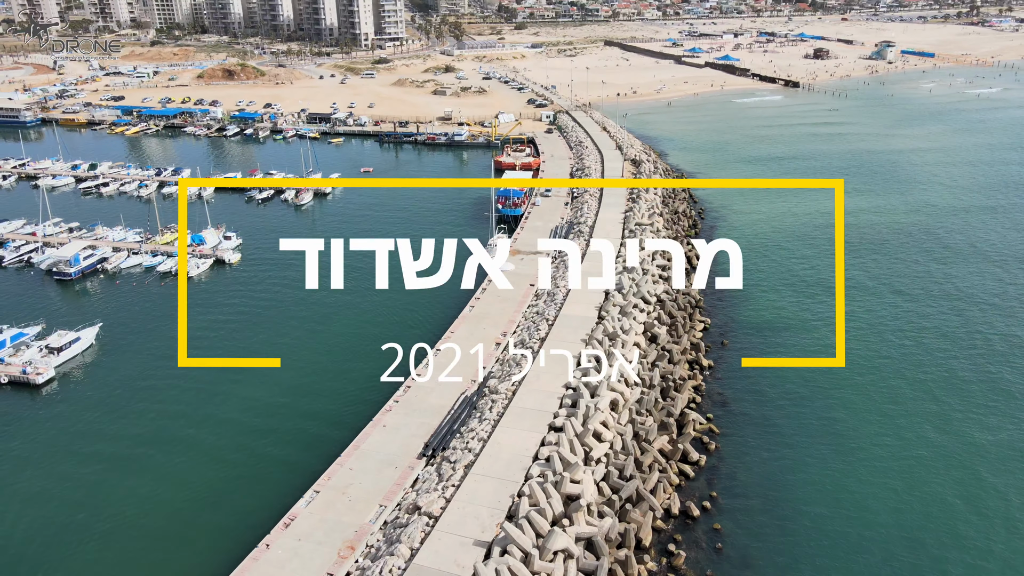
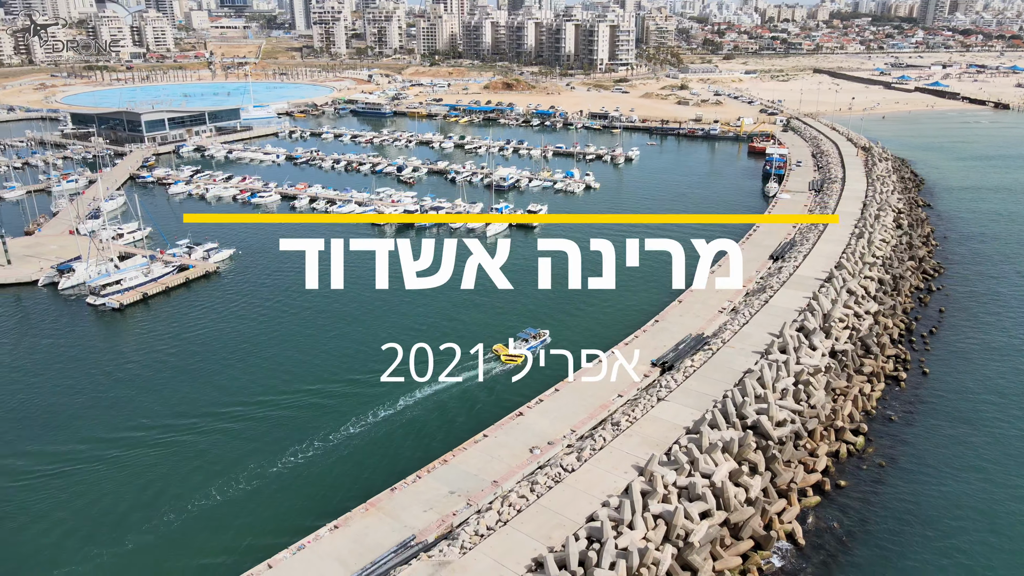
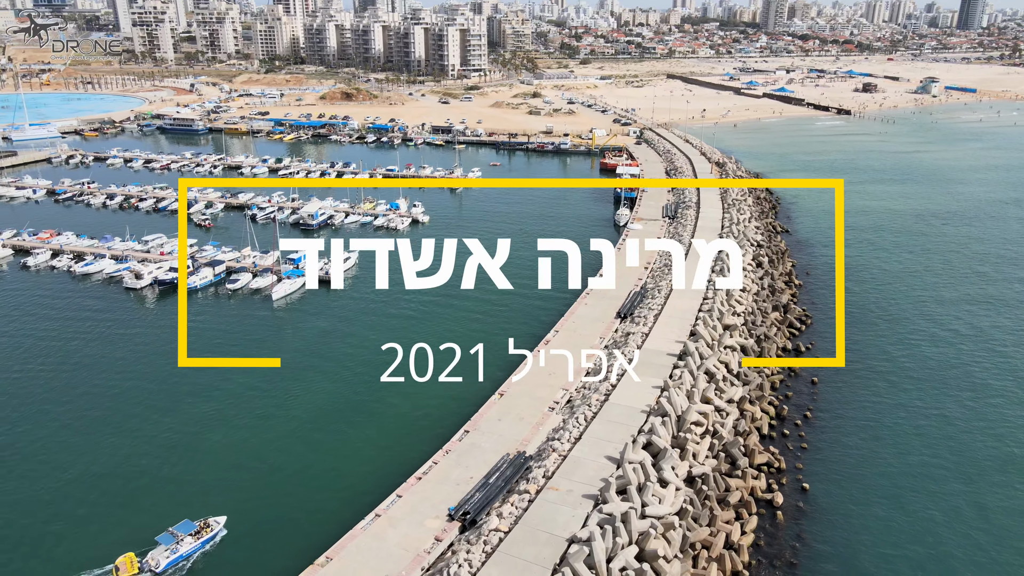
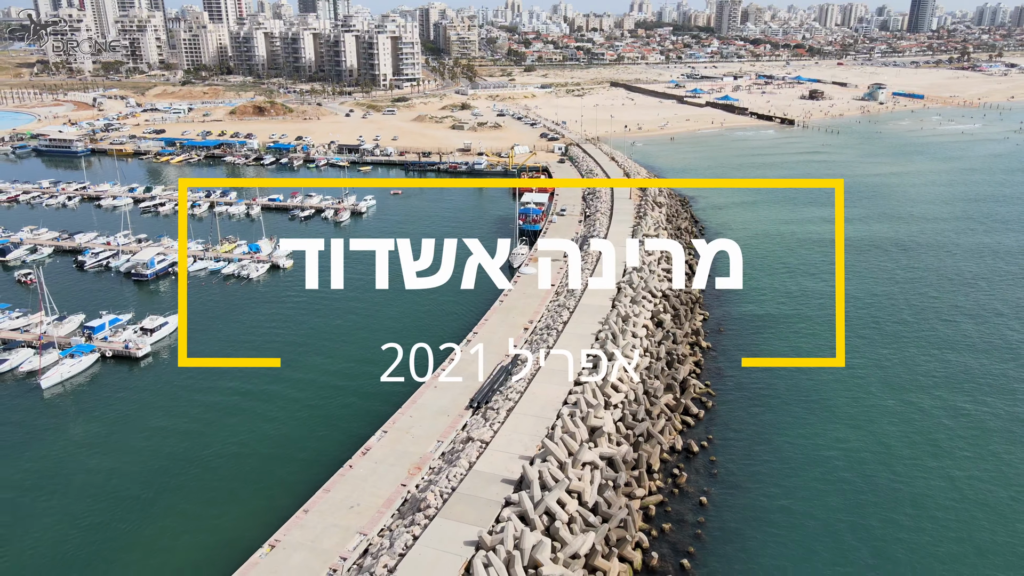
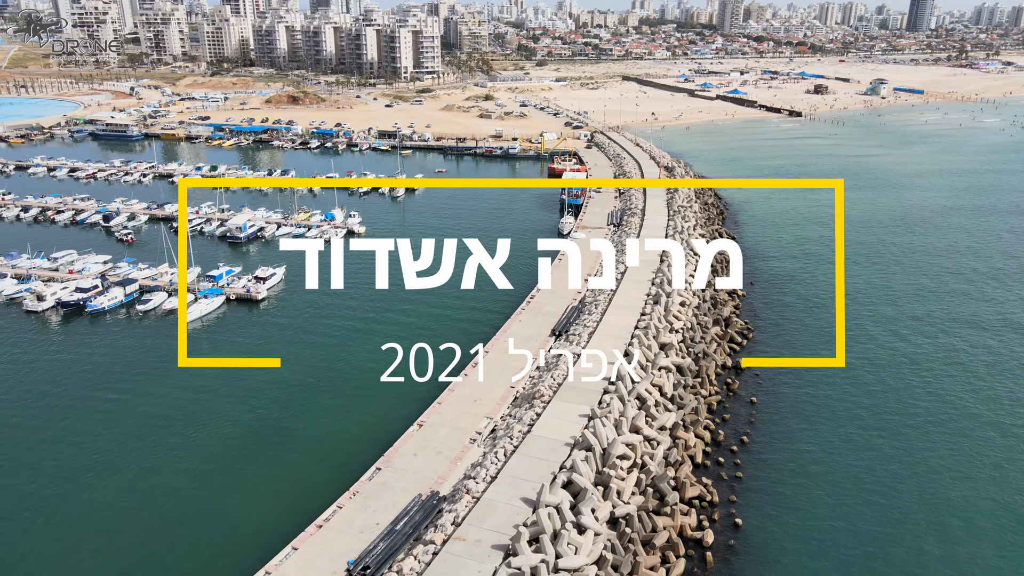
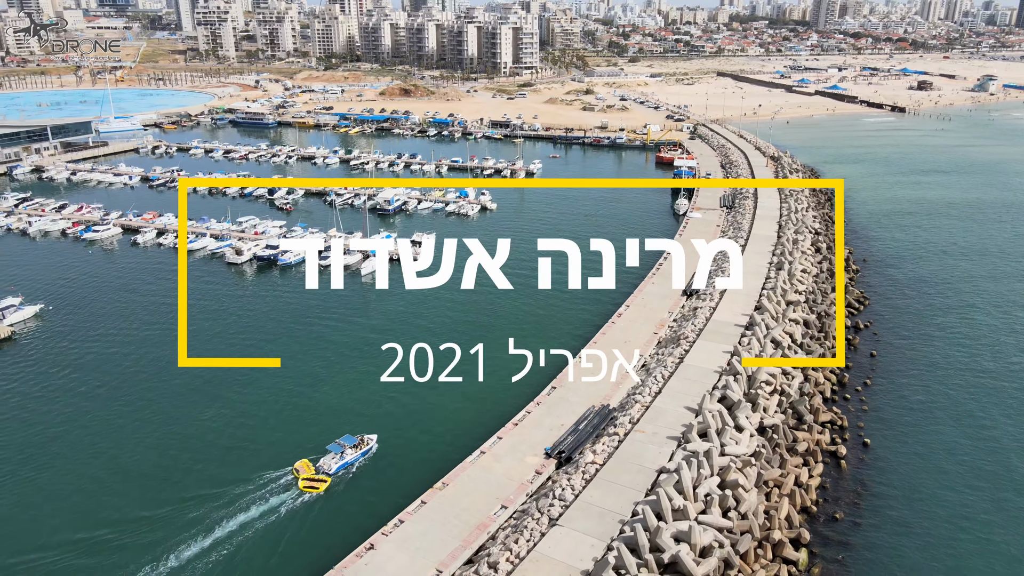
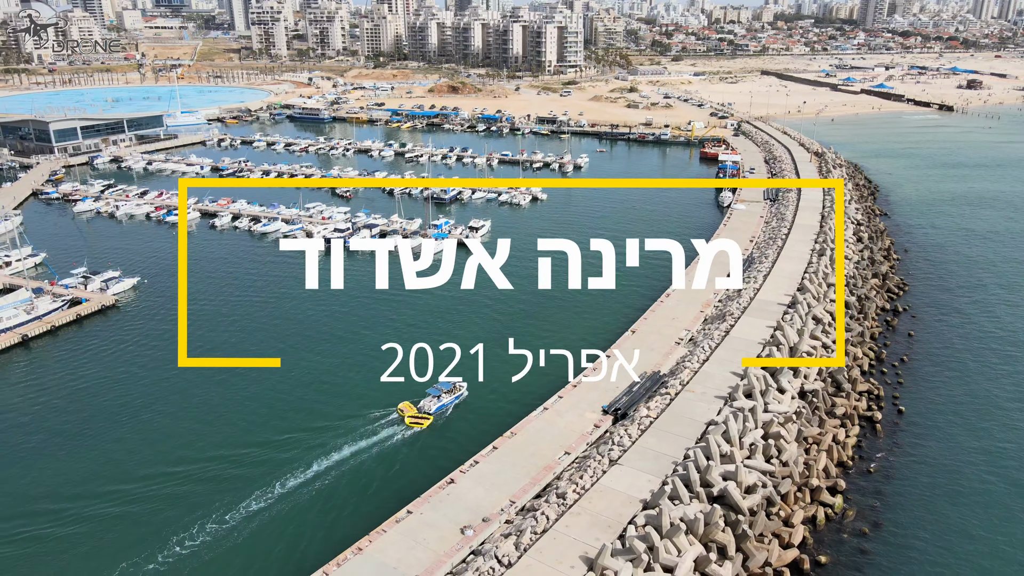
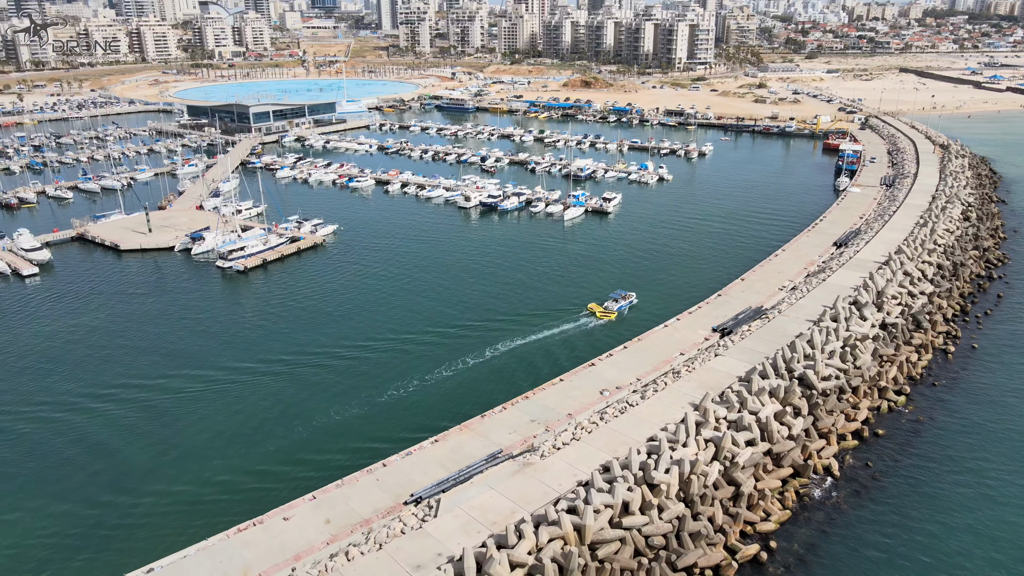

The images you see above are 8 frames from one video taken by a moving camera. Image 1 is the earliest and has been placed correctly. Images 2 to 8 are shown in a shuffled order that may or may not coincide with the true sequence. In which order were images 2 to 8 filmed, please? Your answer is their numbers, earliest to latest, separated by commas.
4, 5, 3, 6, 7, 2, 8
